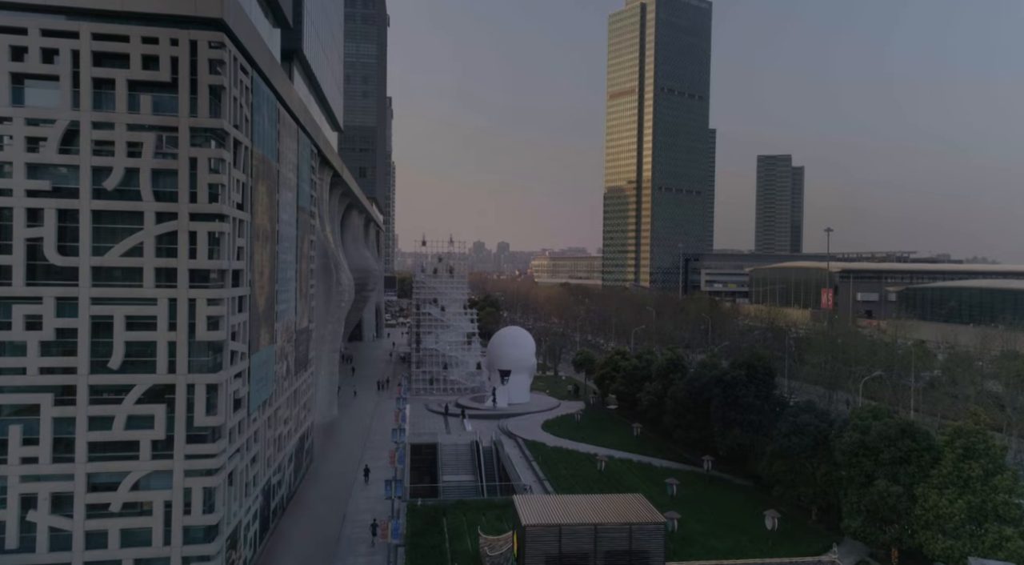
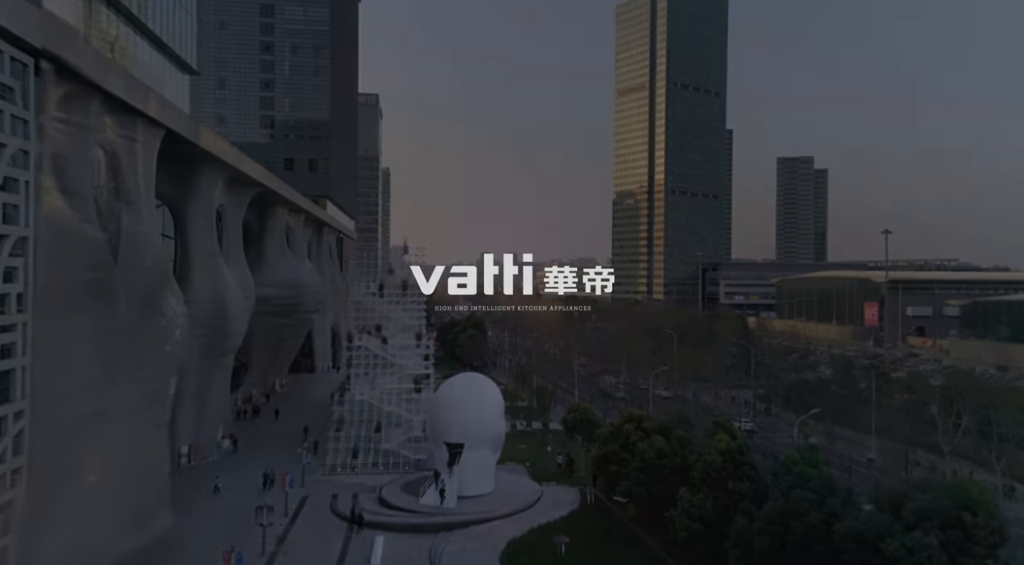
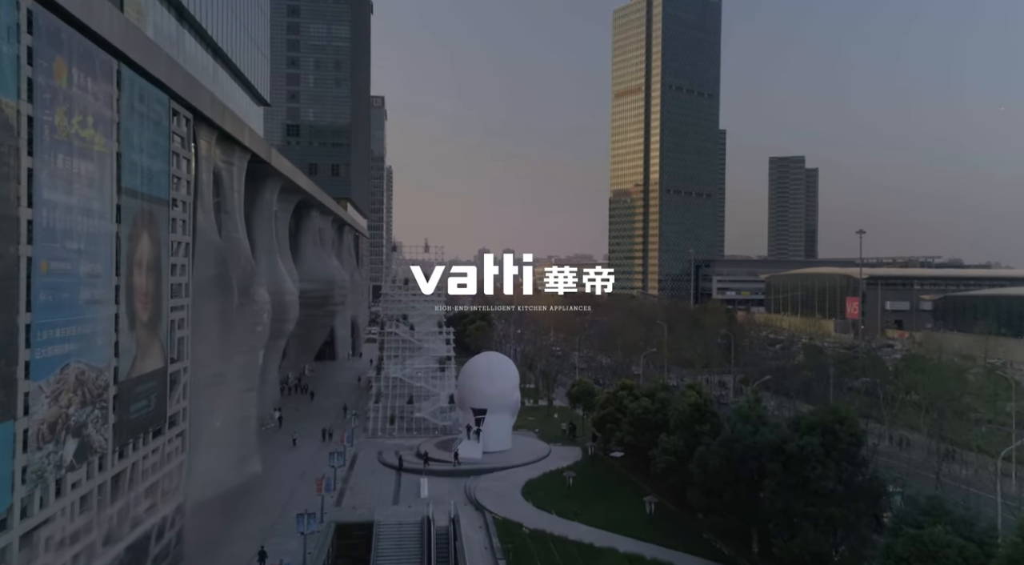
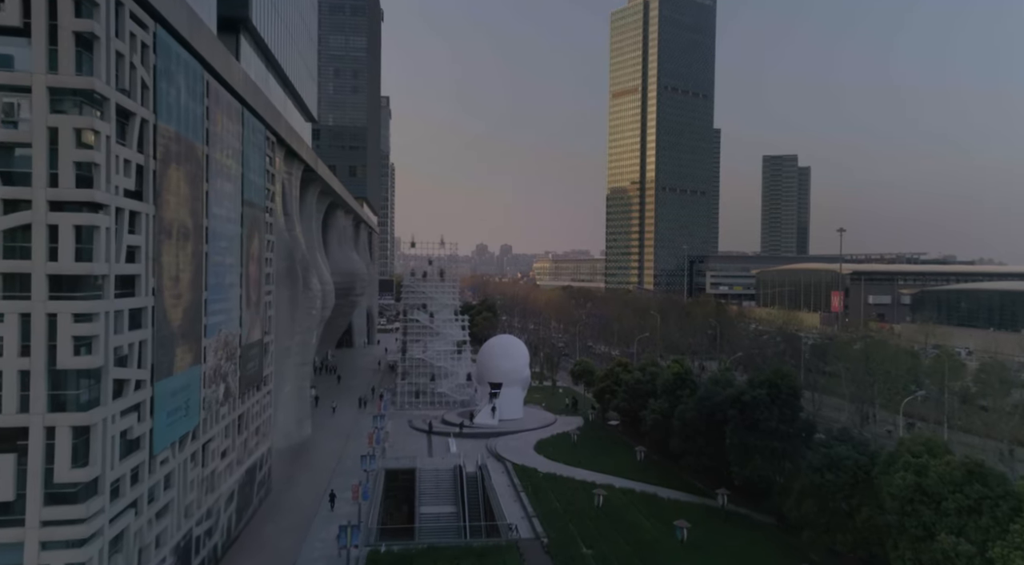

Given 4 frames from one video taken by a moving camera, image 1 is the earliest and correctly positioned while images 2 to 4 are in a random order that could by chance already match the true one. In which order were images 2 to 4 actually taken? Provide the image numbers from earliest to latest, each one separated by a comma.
4, 3, 2
